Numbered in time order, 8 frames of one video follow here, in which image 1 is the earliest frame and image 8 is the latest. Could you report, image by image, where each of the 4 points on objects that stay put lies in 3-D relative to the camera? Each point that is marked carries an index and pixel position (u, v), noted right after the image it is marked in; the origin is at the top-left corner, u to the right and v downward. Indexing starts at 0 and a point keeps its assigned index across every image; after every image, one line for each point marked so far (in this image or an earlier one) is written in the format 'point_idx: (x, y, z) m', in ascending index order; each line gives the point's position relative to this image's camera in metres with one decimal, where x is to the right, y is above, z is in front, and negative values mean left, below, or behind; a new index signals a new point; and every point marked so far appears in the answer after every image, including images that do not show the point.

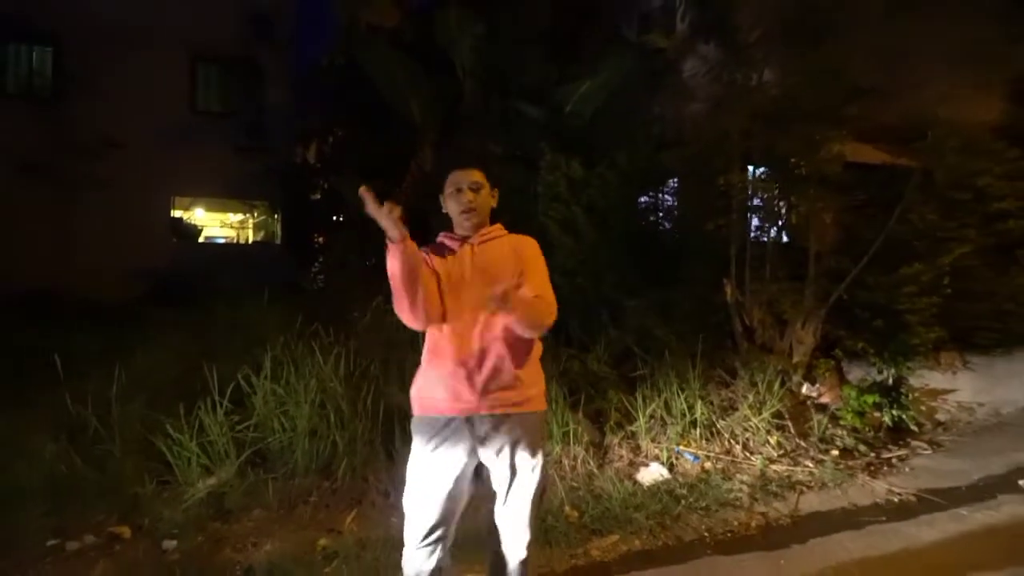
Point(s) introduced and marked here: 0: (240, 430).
0: (-1.7, -0.9, +5.2) m
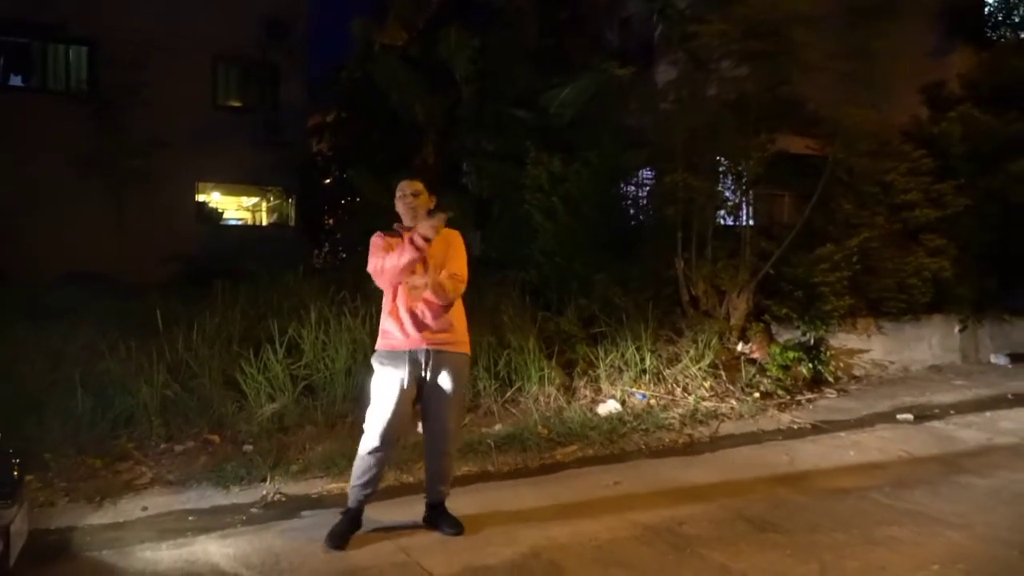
0: (-1.8, -0.7, +6.9) m
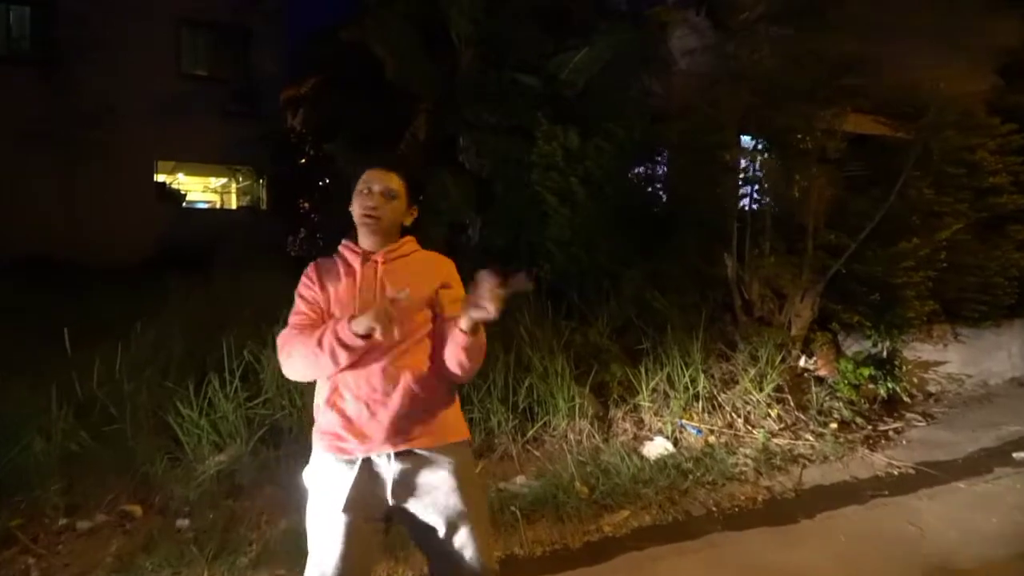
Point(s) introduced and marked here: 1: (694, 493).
0: (-1.6, -0.7, +5.2) m
1: (+1.2, -1.3, +5.3) m
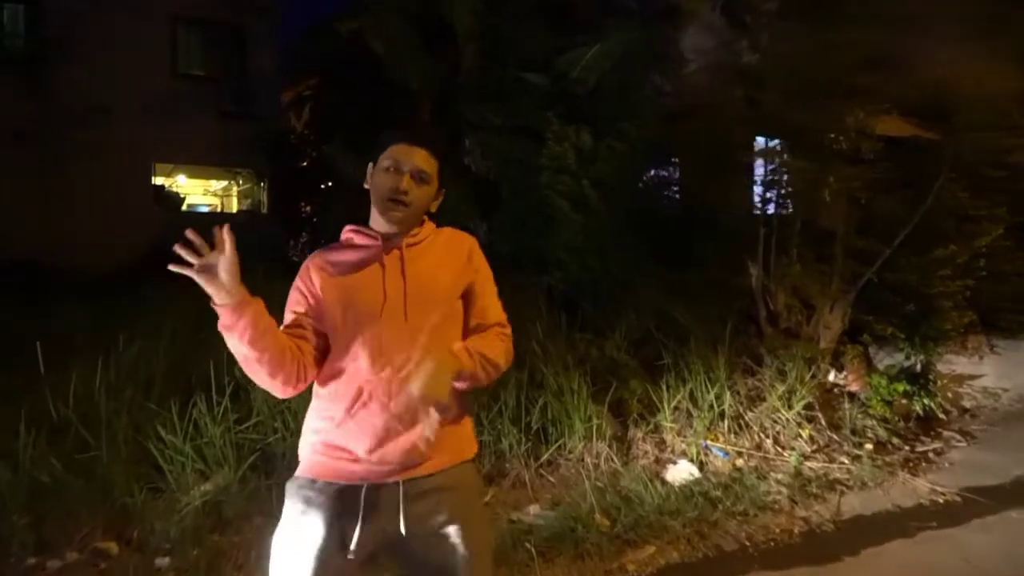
0: (-1.5, -0.8, +4.7) m
1: (+1.2, -1.4, +4.9) m
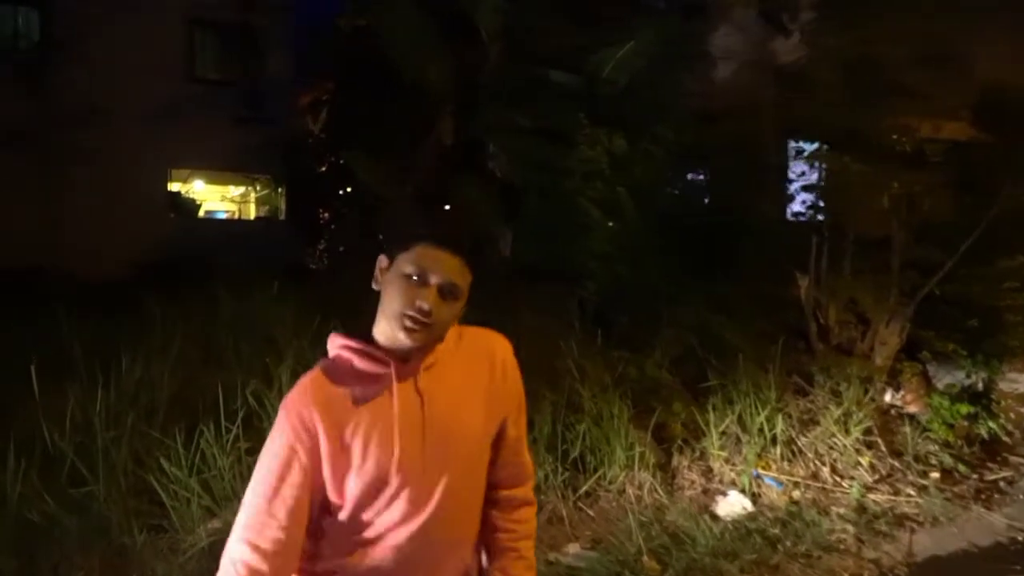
0: (-1.3, -0.9, +4.3) m
1: (+1.4, -1.5, +4.4) m
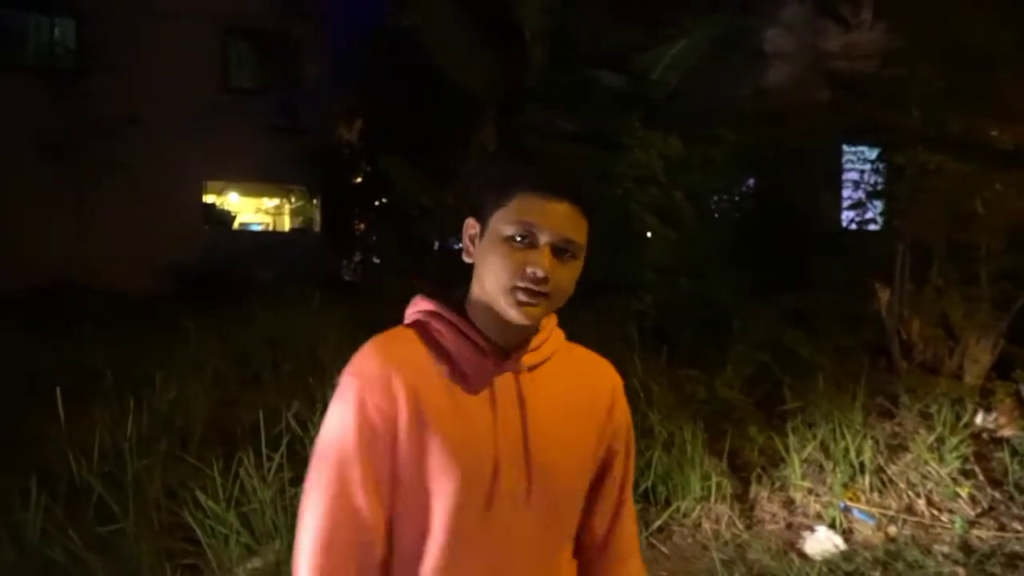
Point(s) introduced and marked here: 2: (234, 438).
0: (-1.0, -1.0, +3.9) m
1: (+1.8, -1.5, +3.9) m
2: (-1.5, -0.8, +4.5) m
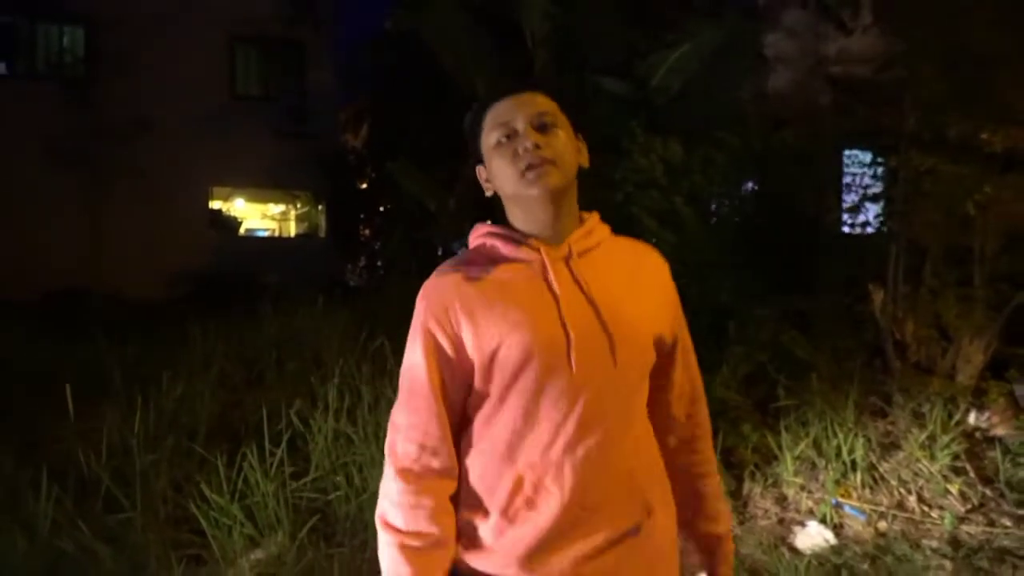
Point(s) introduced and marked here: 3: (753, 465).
0: (-1.0, -1.0, +4.0) m
1: (+1.8, -1.5, +3.9) m
2: (-1.5, -0.8, +4.6) m
3: (+1.5, -1.1, +5.2) m
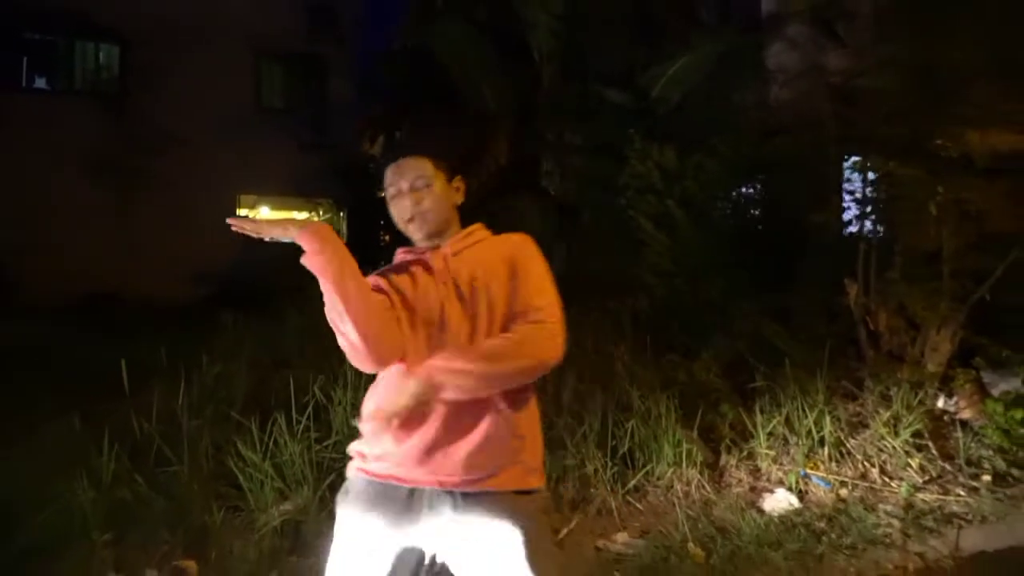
0: (-1.1, -0.9, +4.6) m
1: (+1.7, -1.5, +4.5) m
2: (-1.5, -0.7, +5.2) m
3: (+1.5, -1.0, +5.7) m
